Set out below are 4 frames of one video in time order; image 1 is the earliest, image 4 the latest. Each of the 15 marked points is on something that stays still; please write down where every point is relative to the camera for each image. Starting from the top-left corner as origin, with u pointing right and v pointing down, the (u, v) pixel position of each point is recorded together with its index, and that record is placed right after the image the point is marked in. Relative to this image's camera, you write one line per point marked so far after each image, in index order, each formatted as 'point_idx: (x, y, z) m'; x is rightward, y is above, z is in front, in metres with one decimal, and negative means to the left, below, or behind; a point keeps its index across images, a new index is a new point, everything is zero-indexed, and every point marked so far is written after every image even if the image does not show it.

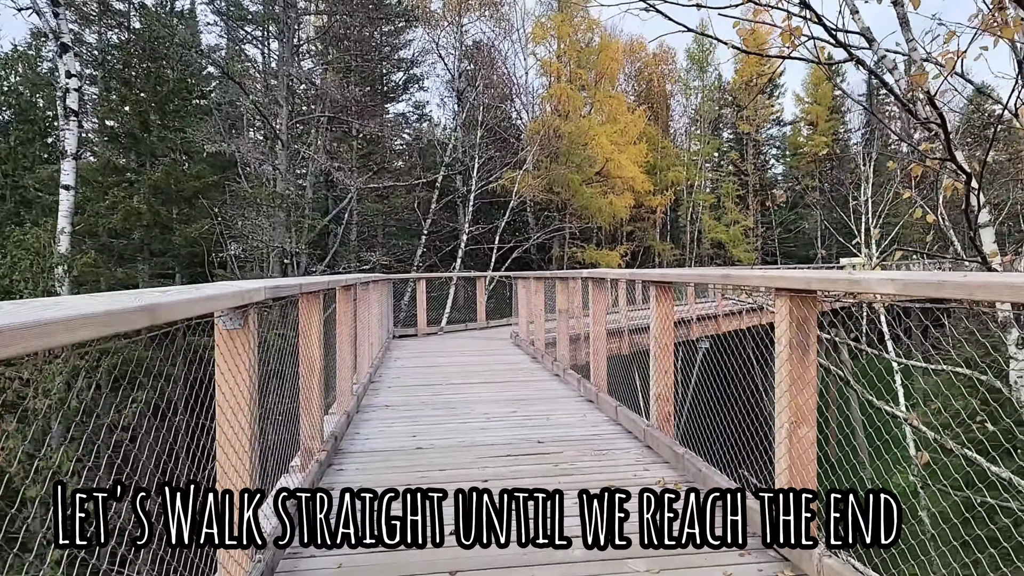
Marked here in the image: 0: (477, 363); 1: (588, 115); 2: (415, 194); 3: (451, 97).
0: (-0.4, -0.8, +6.5) m
1: (+2.0, +4.6, +16.1) m
2: (-2.2, +2.2, +14.2) m
3: (-1.6, +4.9, +15.9) m
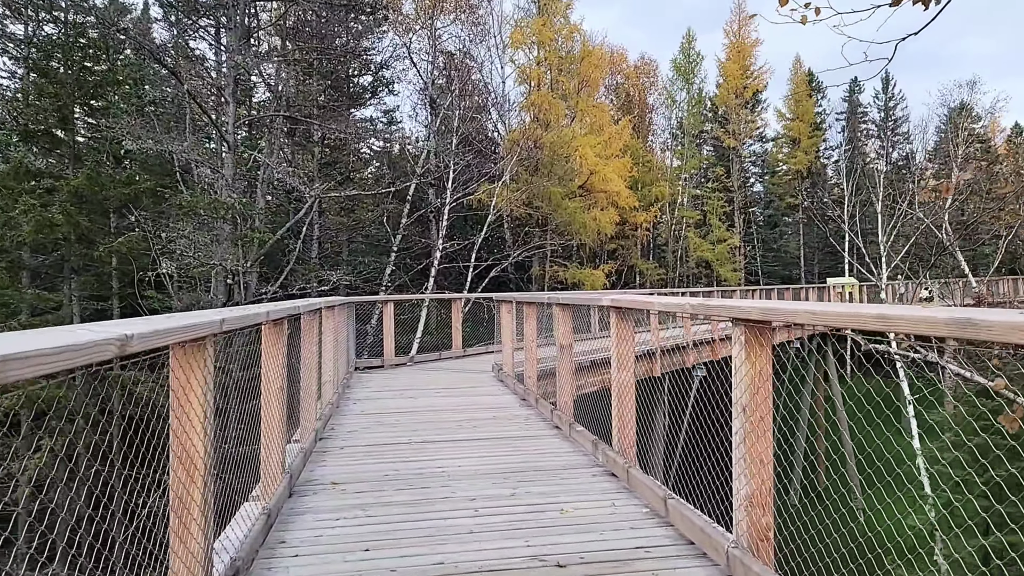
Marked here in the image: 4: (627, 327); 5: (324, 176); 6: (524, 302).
0: (-0.5, -1.0, +5.3) m
1: (+1.5, +4.0, +15.2) m
2: (-2.7, +1.8, +13.0) m
3: (-2.1, +4.4, +14.8) m
4: (+0.6, -0.2, +3.2) m
5: (-3.4, +2.1, +11.2) m
6: (+0.1, -0.1, +5.5) m
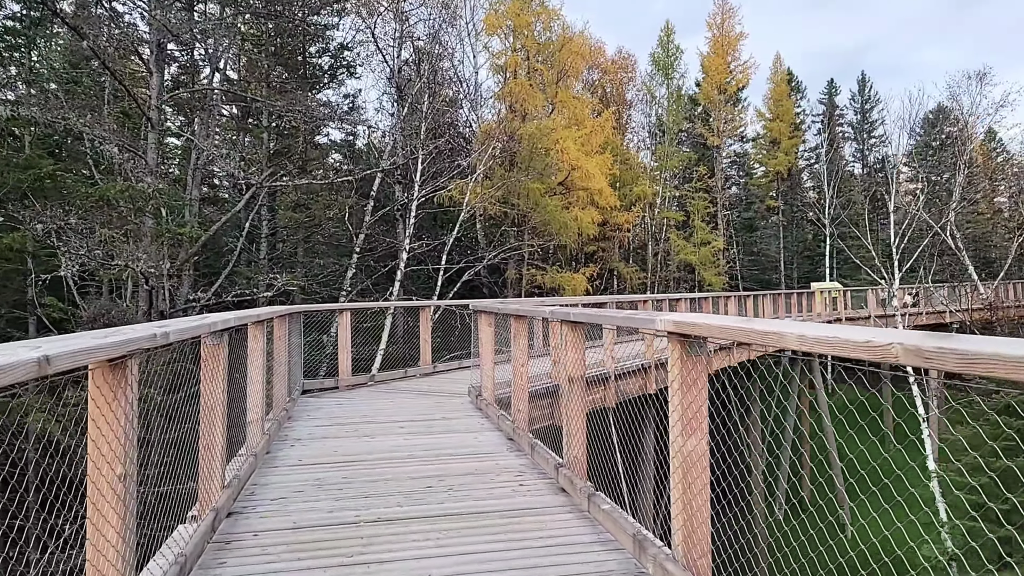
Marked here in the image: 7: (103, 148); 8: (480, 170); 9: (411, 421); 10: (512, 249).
0: (-0.6, -1.1, +4.1) m
1: (+0.9, +3.9, +14.1) m
2: (-3.2, +1.7, +11.6) m
3: (-2.7, +4.3, +13.5) m
4: (+0.6, -0.3, +2.0) m
5: (-3.8, +2.0, +9.8) m
6: (0.0, -0.2, +4.4) m
7: (-4.9, +1.7, +7.3) m
8: (-0.7, +2.6, +13.2) m
9: (-0.8, -1.1, +4.9) m
10: (0.0, +0.9, +14.0) m
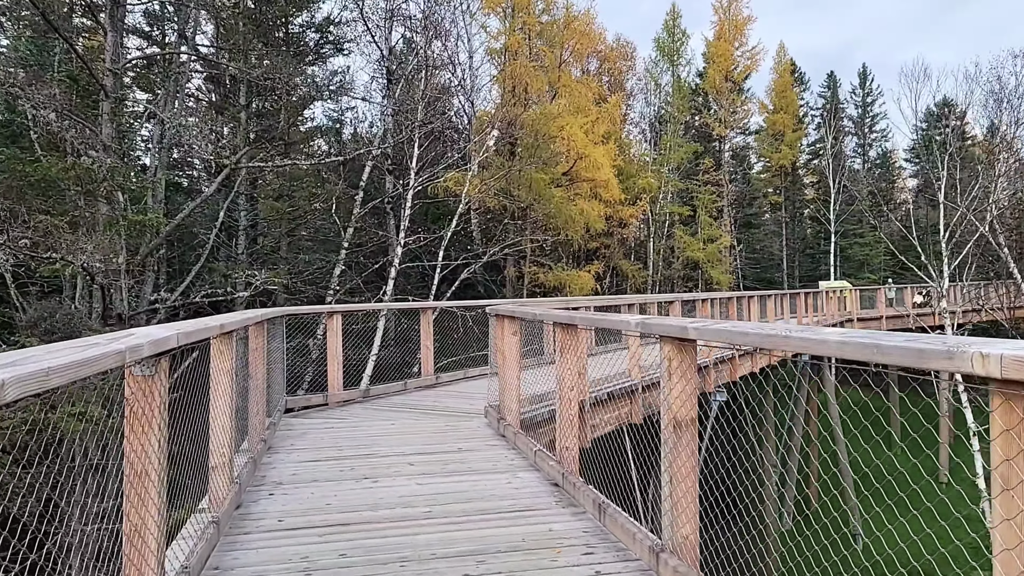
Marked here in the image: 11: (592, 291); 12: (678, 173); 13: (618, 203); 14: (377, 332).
0: (-0.3, -1.1, +3.1) m
1: (+0.9, +4.0, +13.1) m
2: (-3.1, +1.7, +10.6) m
3: (-2.7, +4.3, +12.4) m
4: (+0.9, -0.3, +1.1) m
5: (-3.7, +2.0, +8.8) m
6: (+0.2, -0.2, +3.4) m
7: (-4.8, +1.7, +6.2) m
8: (-0.6, +2.6, +12.2) m
9: (-0.6, -1.1, +4.0) m
10: (0.0, +0.9, +13.0) m
11: (+1.8, -0.1, +13.7) m
12: (+4.9, +3.4, +18.2) m
13: (+2.5, +2.0, +14.5) m
14: (-1.8, -0.6, +8.3) m
